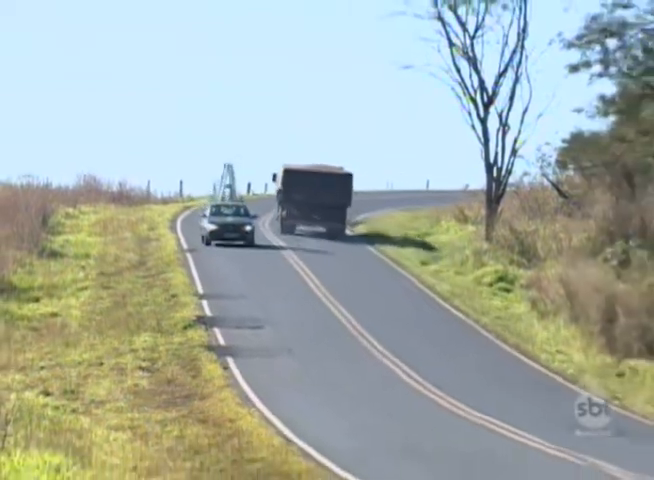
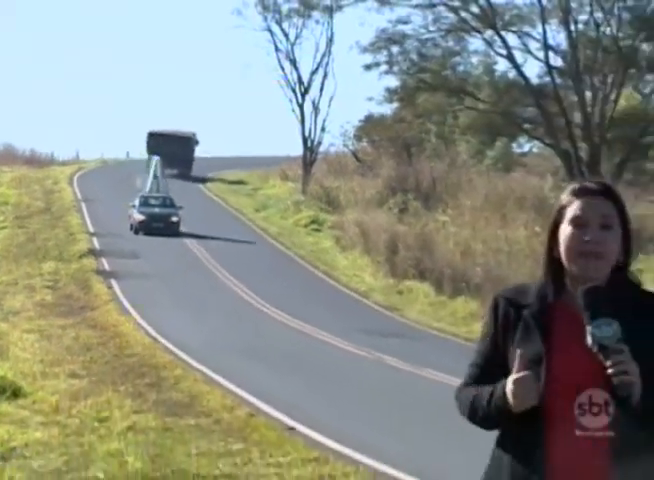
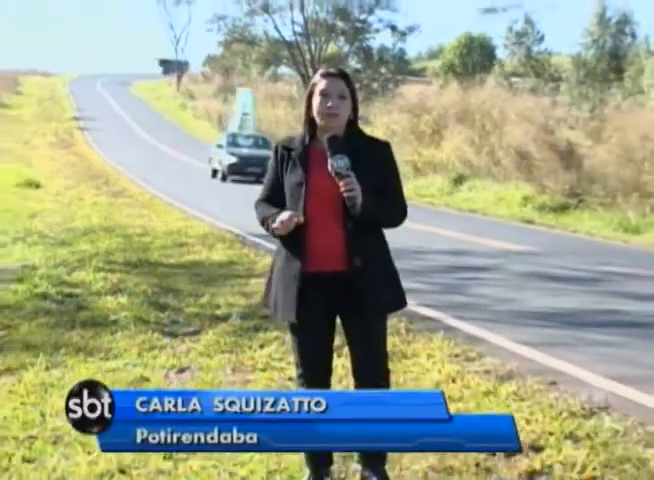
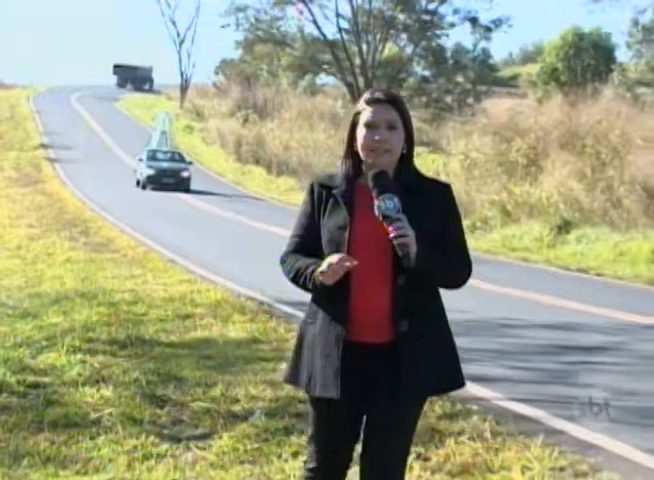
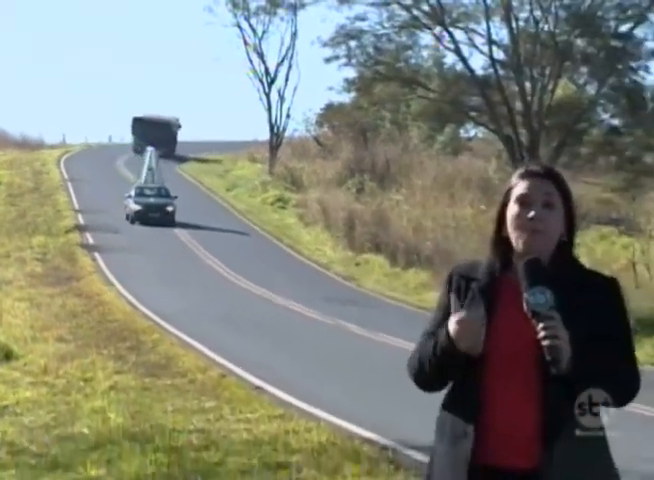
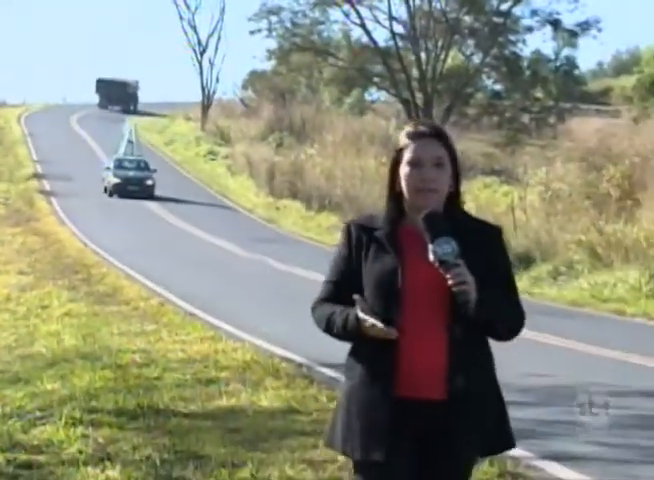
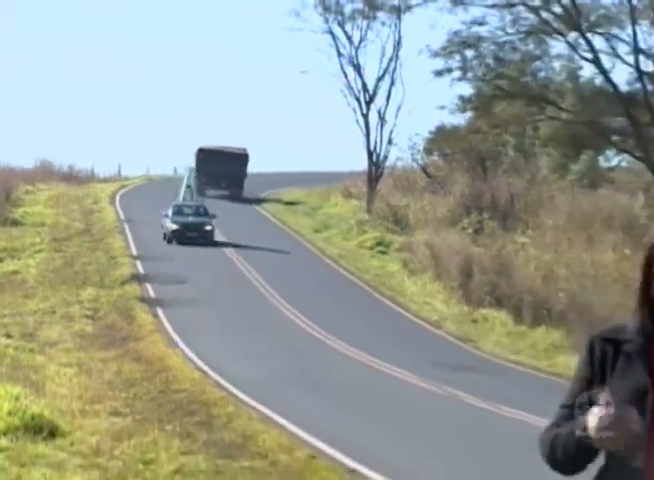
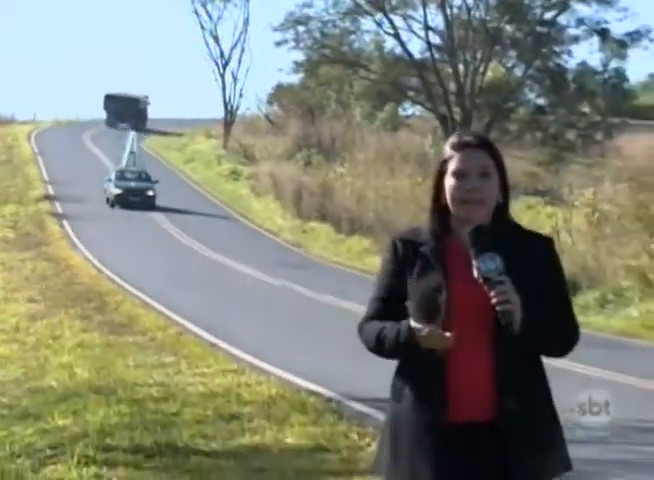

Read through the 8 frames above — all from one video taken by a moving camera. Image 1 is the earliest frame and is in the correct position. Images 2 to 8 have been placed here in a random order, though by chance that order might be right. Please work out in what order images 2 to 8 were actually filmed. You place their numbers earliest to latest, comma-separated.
7, 2, 5, 8, 6, 4, 3
